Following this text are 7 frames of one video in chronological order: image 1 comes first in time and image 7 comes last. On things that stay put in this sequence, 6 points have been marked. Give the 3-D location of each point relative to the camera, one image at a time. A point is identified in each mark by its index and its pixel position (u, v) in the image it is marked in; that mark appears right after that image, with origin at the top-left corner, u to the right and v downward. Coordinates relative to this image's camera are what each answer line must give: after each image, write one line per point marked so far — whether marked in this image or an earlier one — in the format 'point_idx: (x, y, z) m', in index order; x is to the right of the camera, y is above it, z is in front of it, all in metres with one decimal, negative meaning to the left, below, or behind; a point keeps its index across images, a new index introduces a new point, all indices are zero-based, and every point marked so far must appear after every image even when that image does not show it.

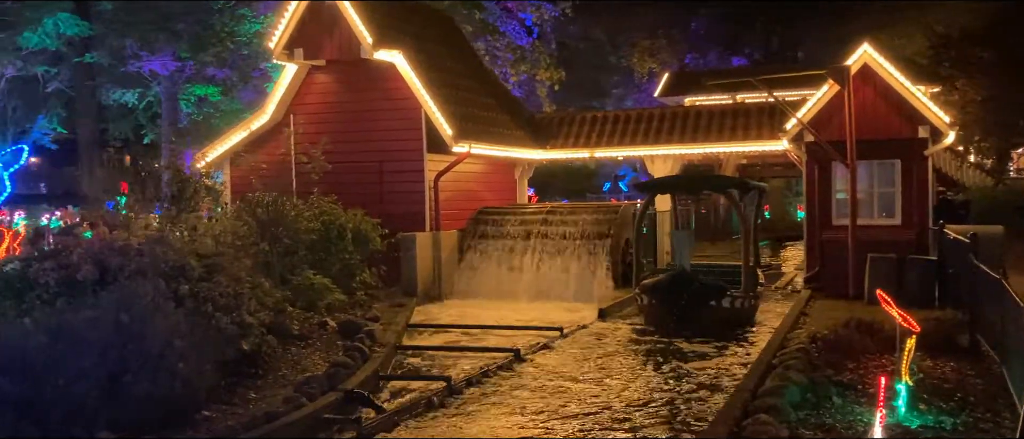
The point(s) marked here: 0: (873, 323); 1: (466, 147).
0: (+4.1, -1.2, +10.2) m
1: (-0.8, +1.2, +15.0) m
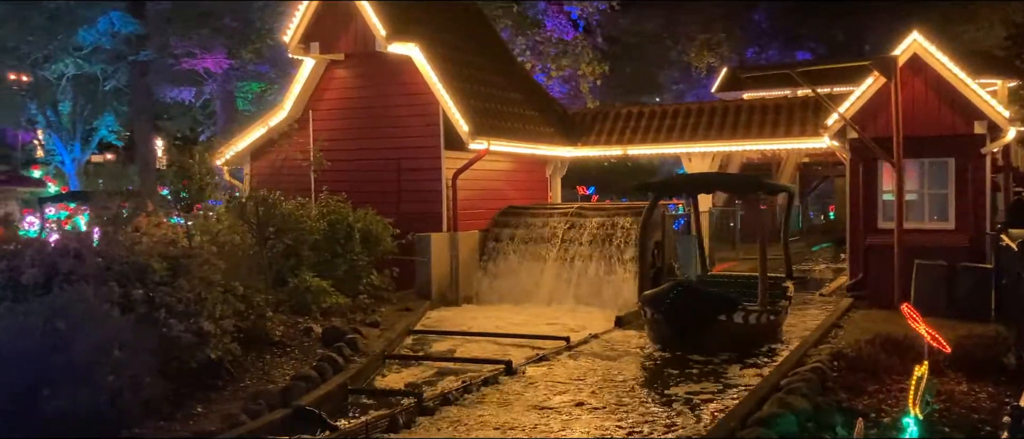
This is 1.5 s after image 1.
0: (+4.0, -1.2, +9.2) m
1: (-0.4, +1.2, +14.3) m
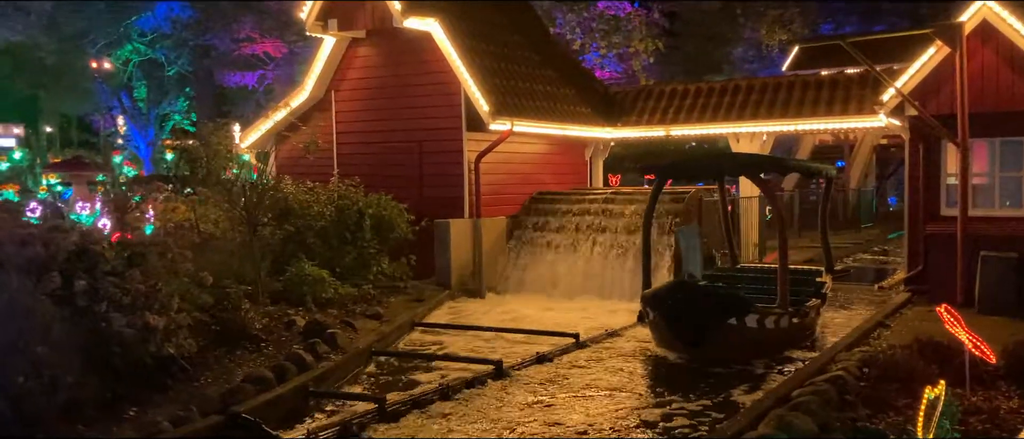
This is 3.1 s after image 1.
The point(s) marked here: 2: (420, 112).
0: (+3.9, -1.1, +8.0) m
1: (-0.1, +1.4, +13.5) m
2: (-1.5, +1.7, +14.4) m
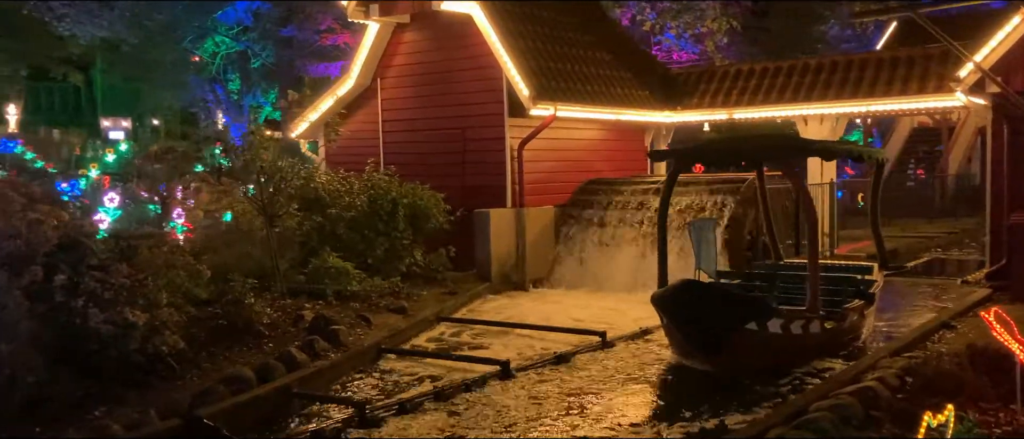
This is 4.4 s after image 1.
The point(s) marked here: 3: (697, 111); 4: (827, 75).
0: (+3.9, -1.0, +7.0) m
1: (+0.5, +1.6, +12.8) m
2: (-0.7, +1.9, +13.9) m
3: (+3.2, +1.9, +15.6) m
4: (+5.2, +2.4, +14.8) m
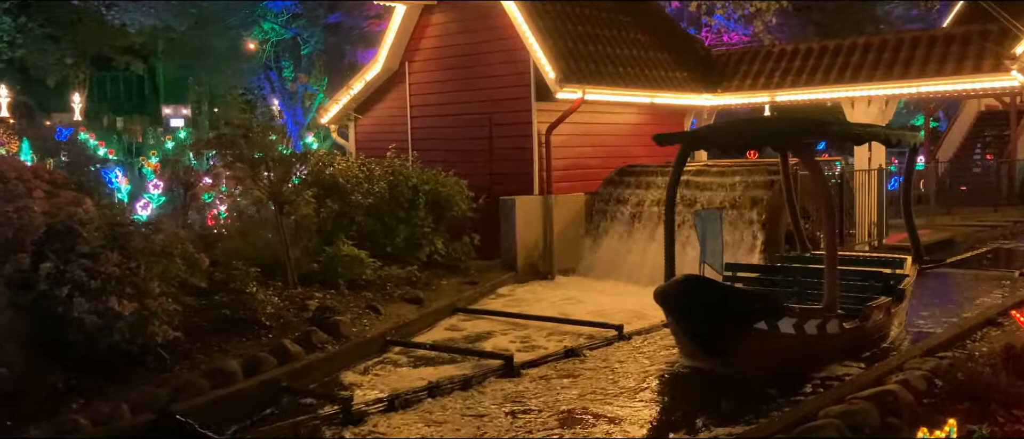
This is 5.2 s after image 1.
0: (+3.8, -1.0, +6.4) m
1: (+0.9, +1.8, +12.4) m
2: (-0.3, +2.1, +13.5) m
3: (+3.7, +2.1, +14.9) m
4: (+5.7, +2.6, +14.0) m
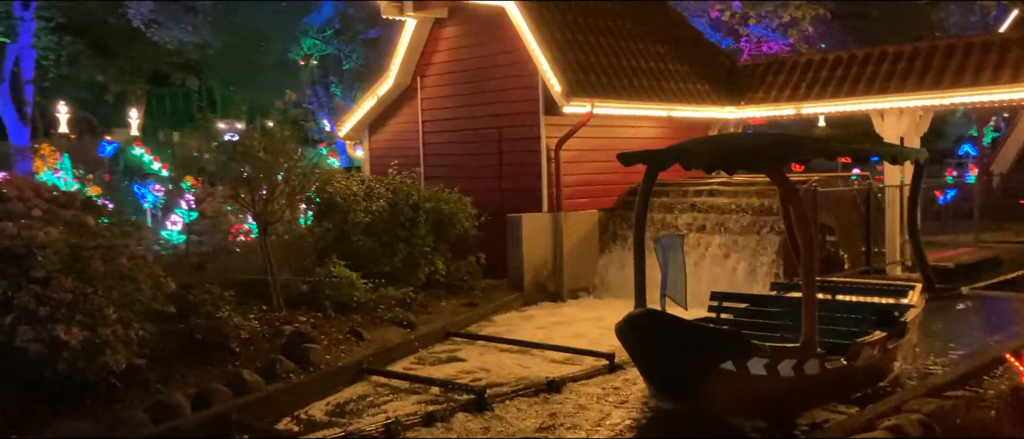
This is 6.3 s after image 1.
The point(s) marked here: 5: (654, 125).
0: (+3.5, -1.1, +5.7) m
1: (+1.0, +1.5, +11.9) m
2: (-0.2, +1.8, +13.1) m
3: (+4.0, +1.8, +14.2) m
4: (+5.8, +2.3, +13.2) m
5: (+2.2, +1.5, +14.3) m
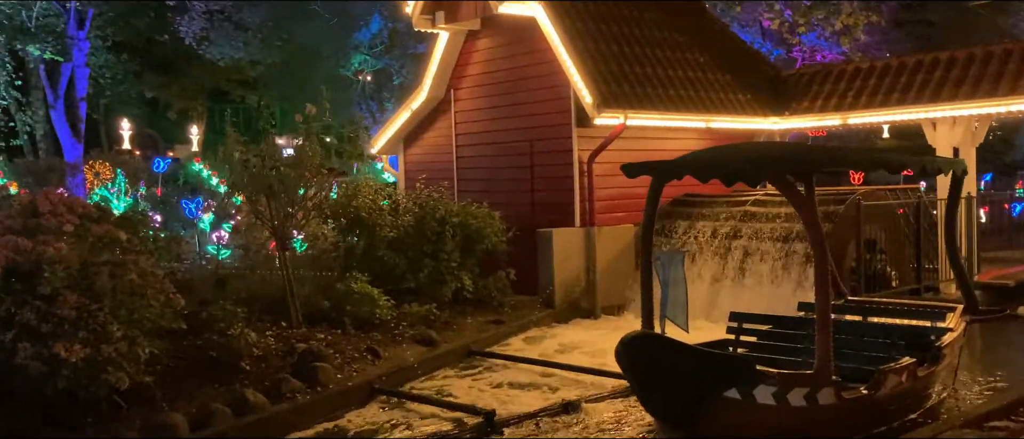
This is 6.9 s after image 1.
0: (+3.5, -1.2, +5.1) m
1: (+1.3, +1.3, +11.6) m
2: (+0.3, +1.6, +12.8) m
3: (+4.5, +1.6, +13.7) m
4: (+6.3, +2.1, +12.6) m
5: (+2.8, +1.3, +13.9) m
